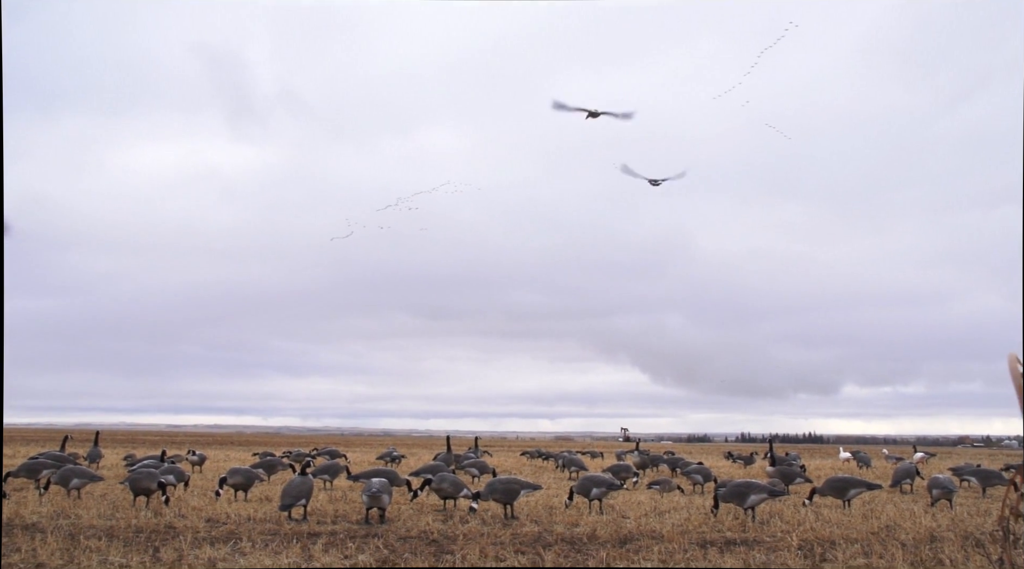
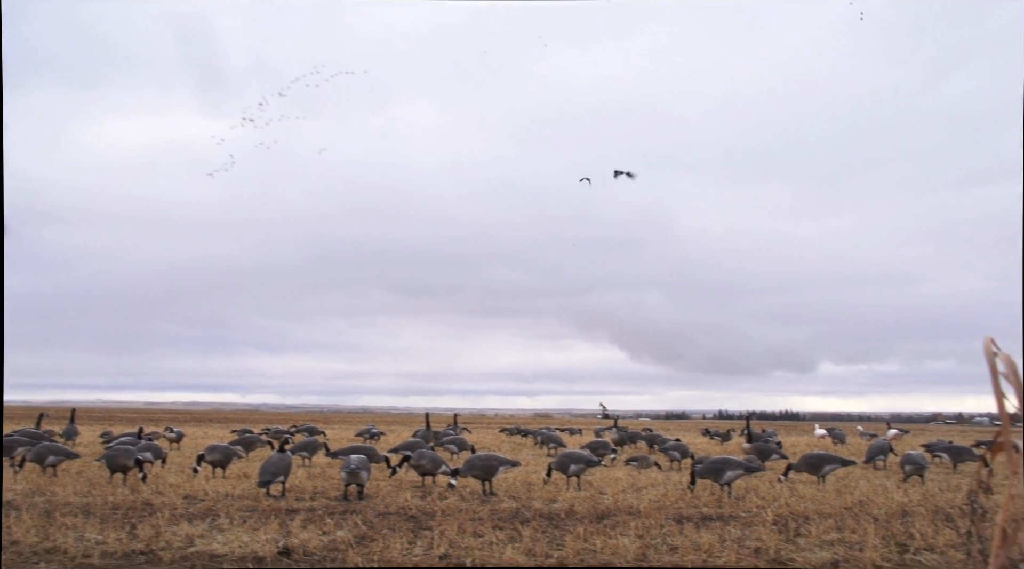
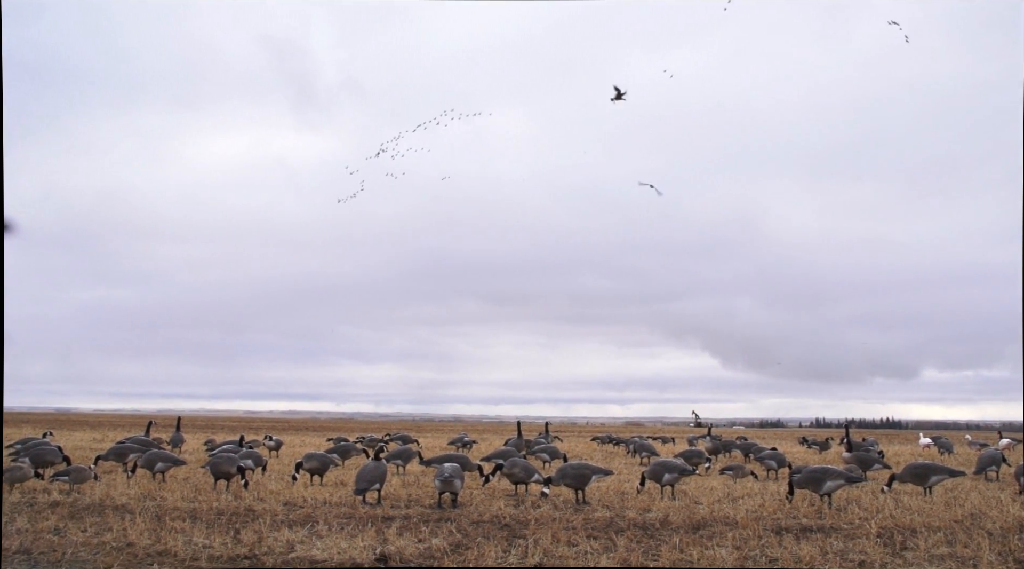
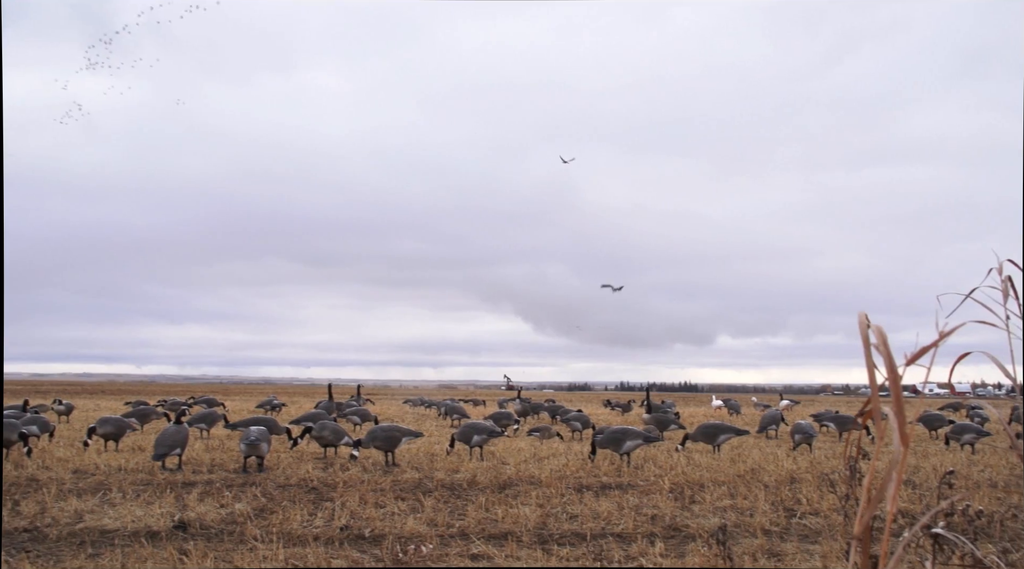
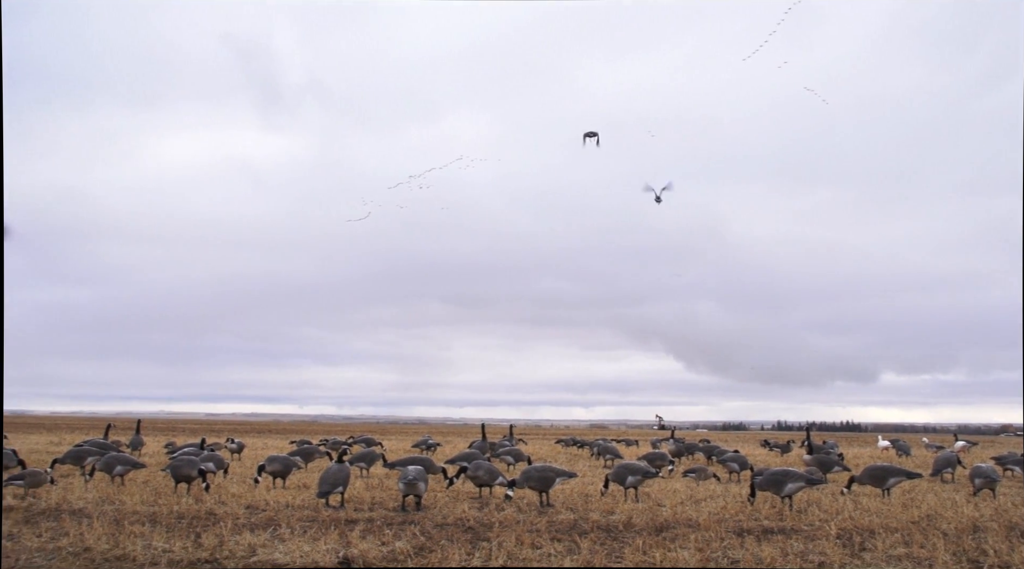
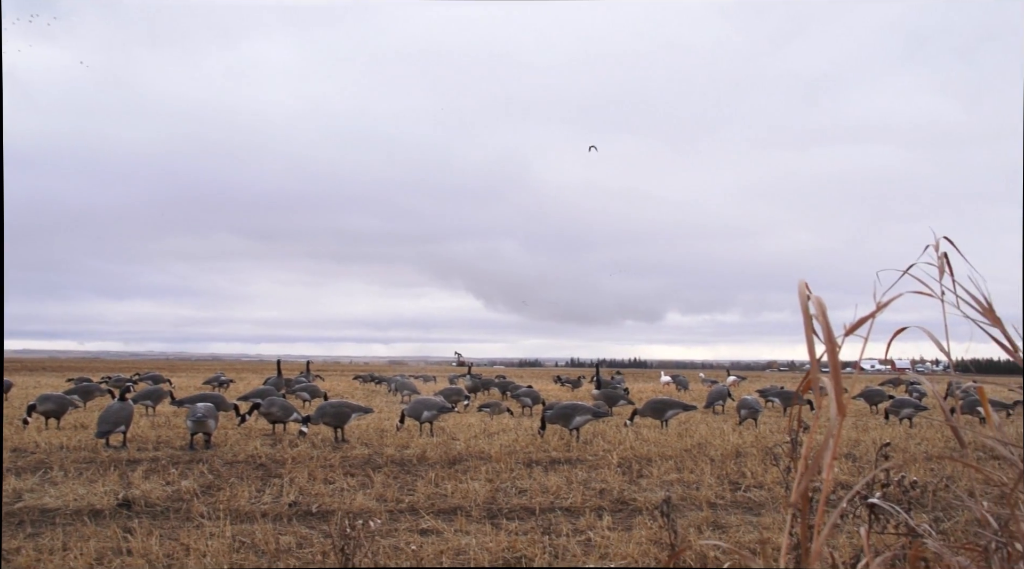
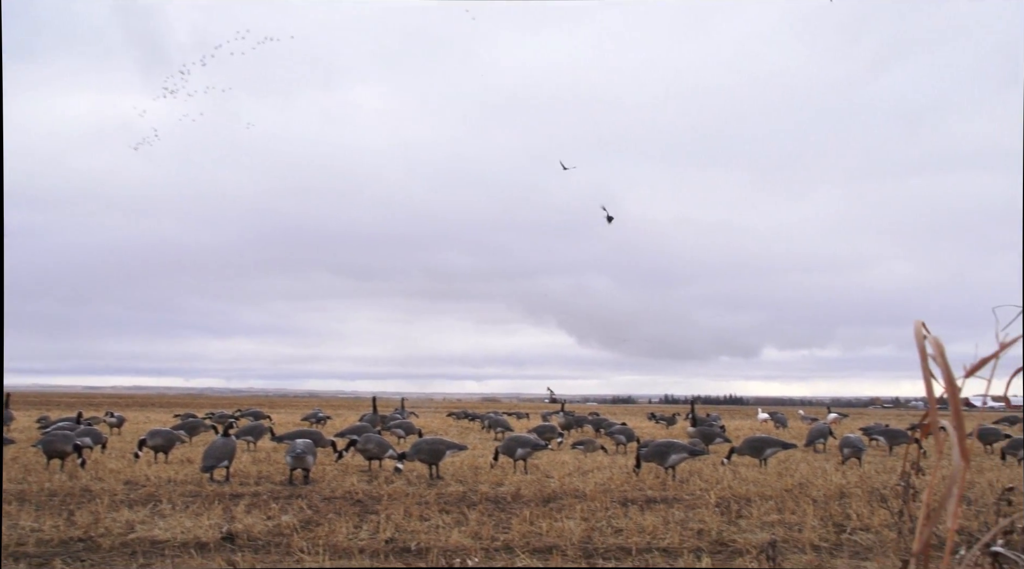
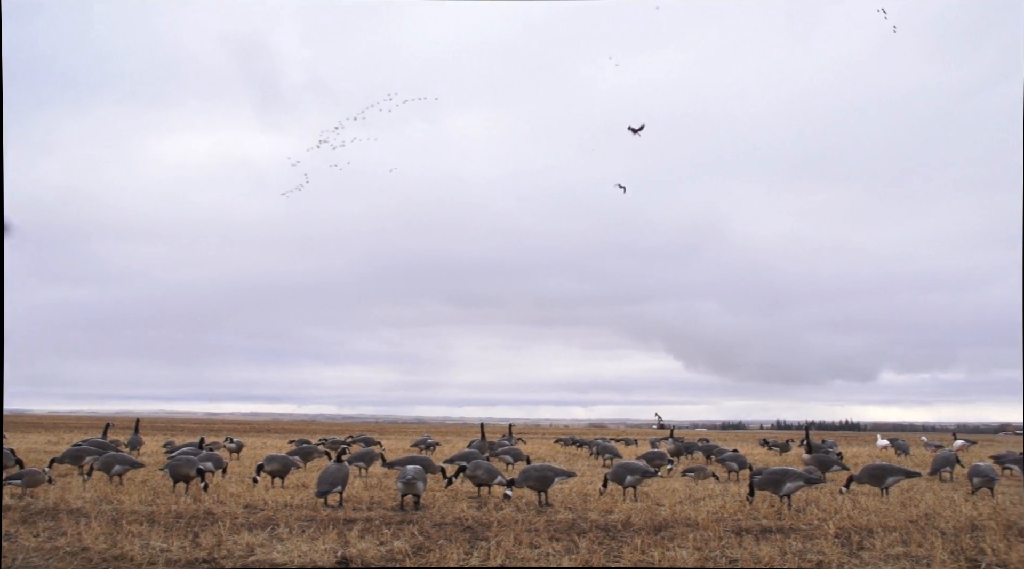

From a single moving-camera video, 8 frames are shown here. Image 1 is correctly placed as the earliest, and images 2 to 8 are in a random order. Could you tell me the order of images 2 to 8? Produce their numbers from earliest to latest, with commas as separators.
5, 3, 8, 2, 7, 4, 6
